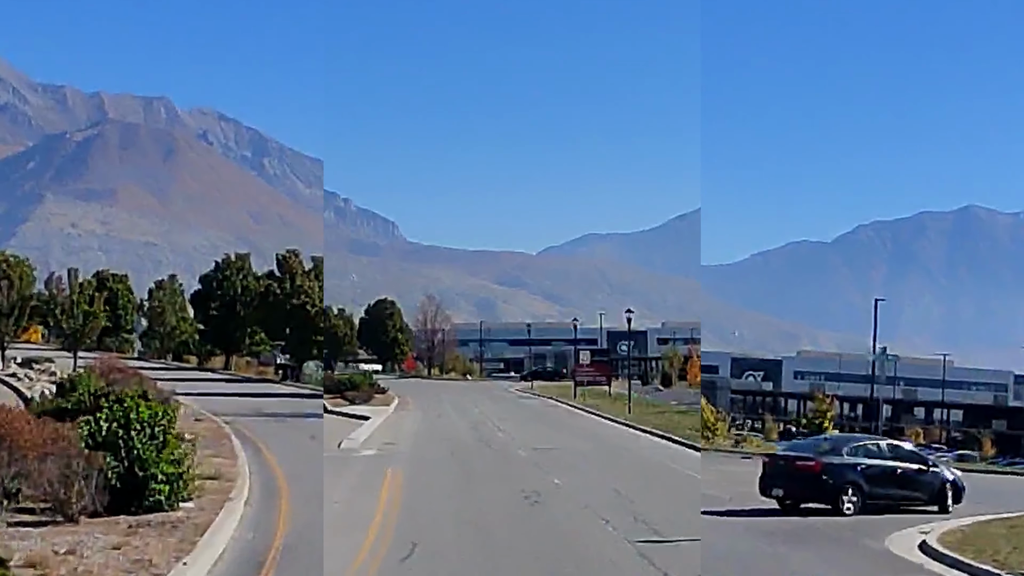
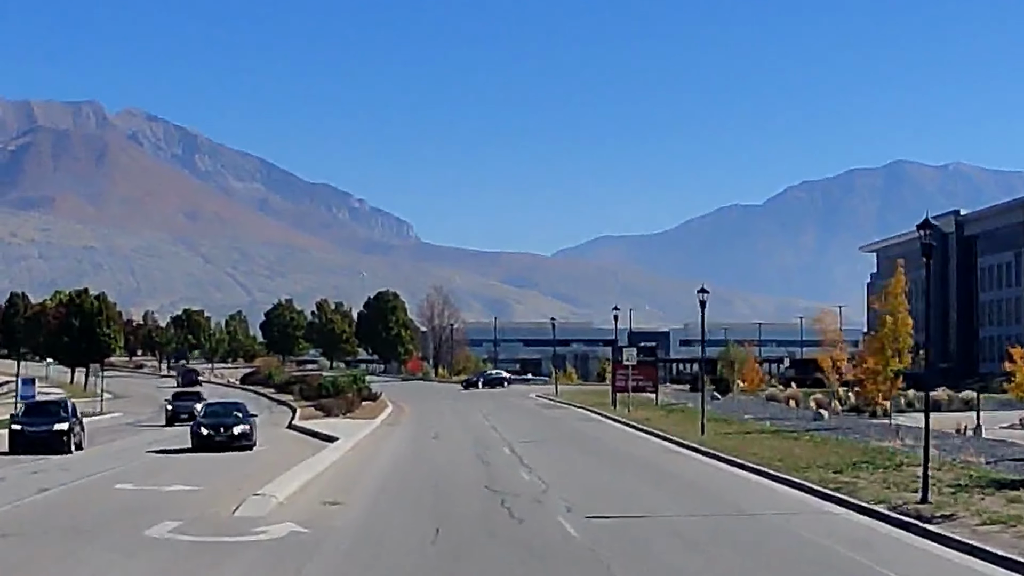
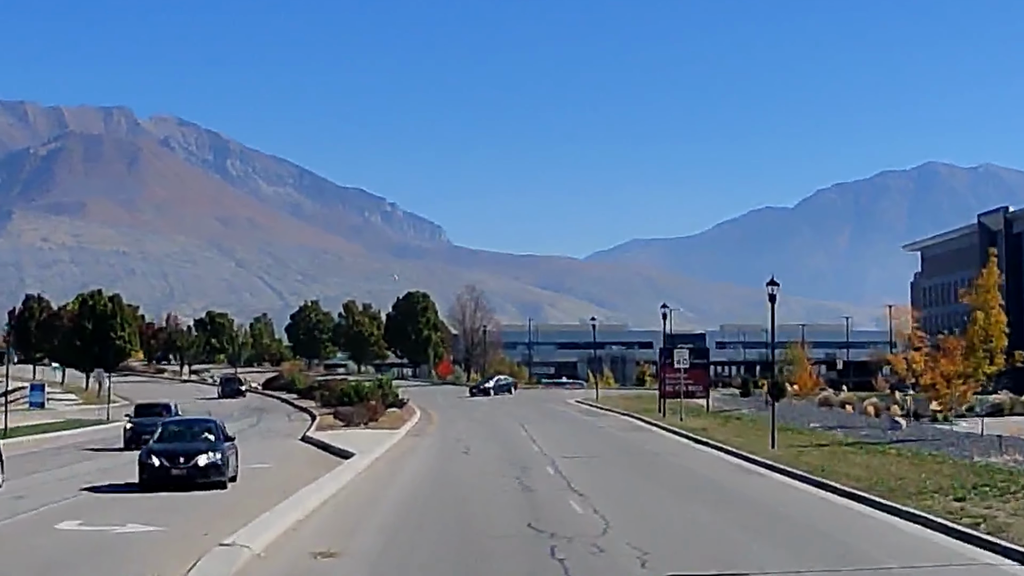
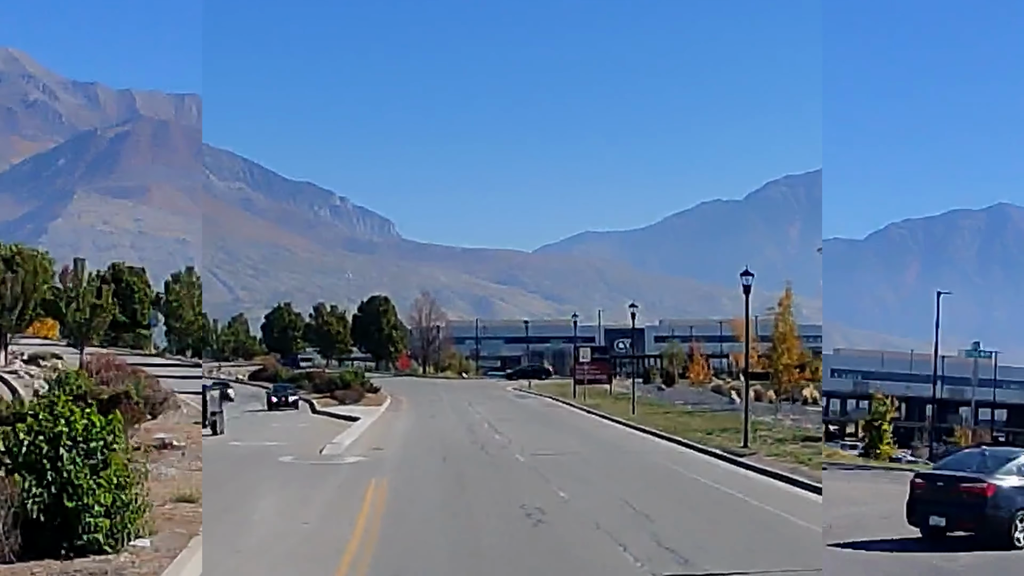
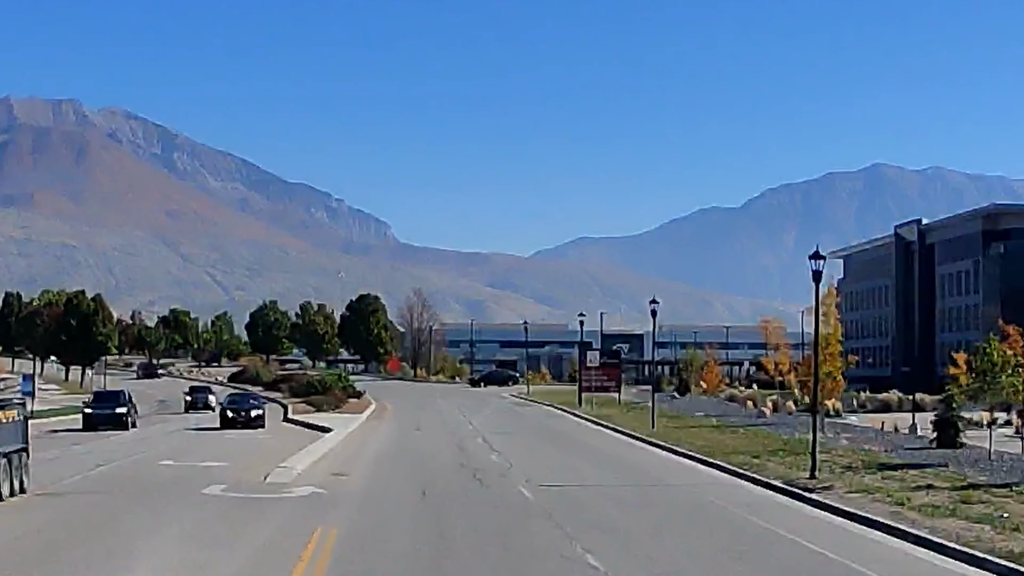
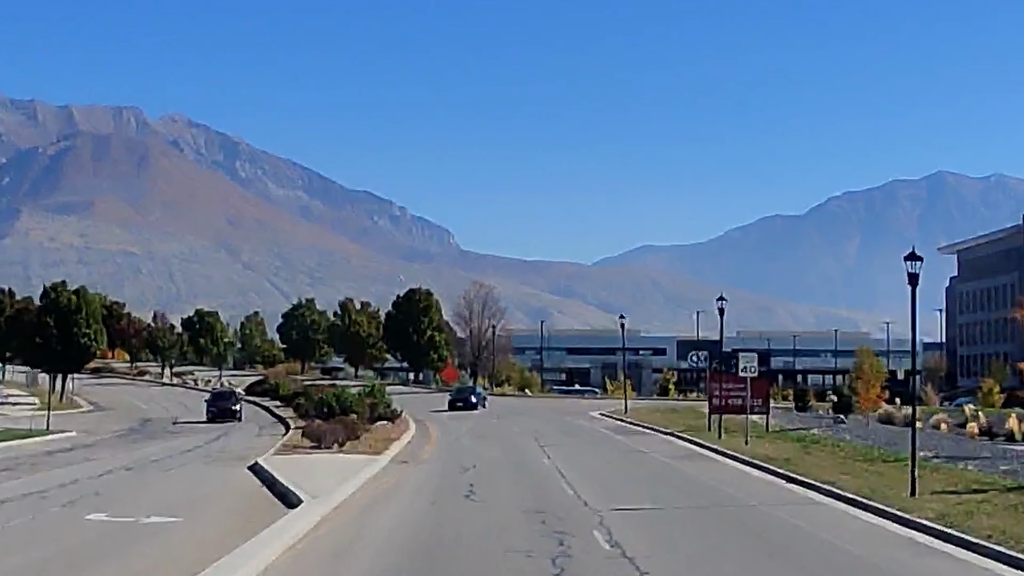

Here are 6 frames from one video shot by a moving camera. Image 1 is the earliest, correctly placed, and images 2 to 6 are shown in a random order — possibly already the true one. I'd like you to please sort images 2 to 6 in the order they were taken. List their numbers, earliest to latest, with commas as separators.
4, 5, 2, 3, 6
